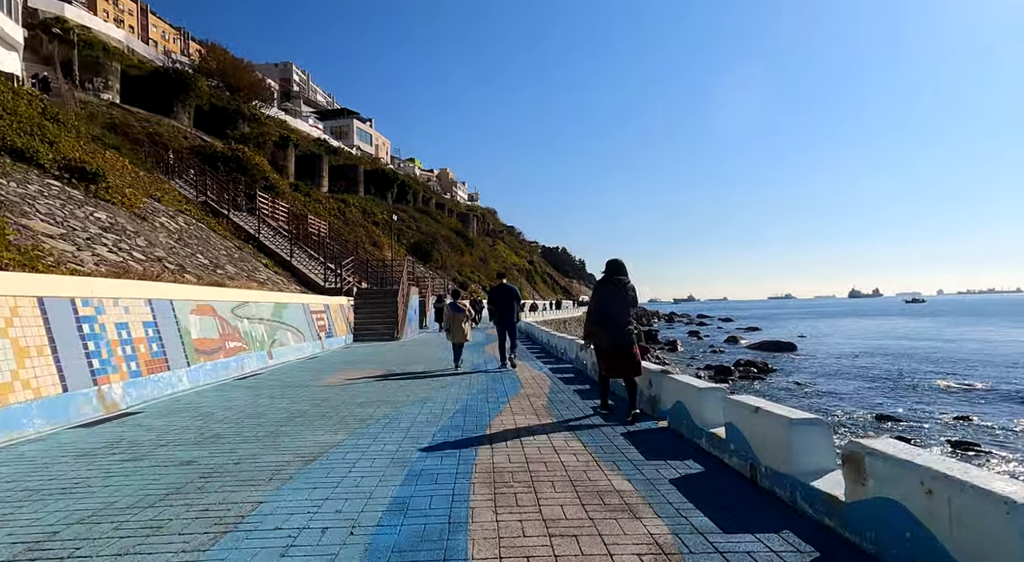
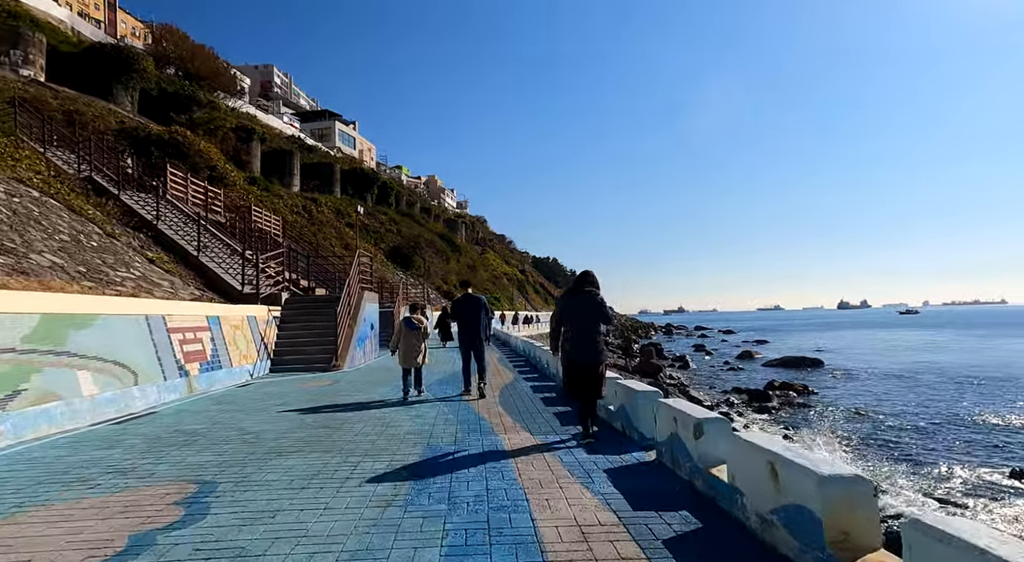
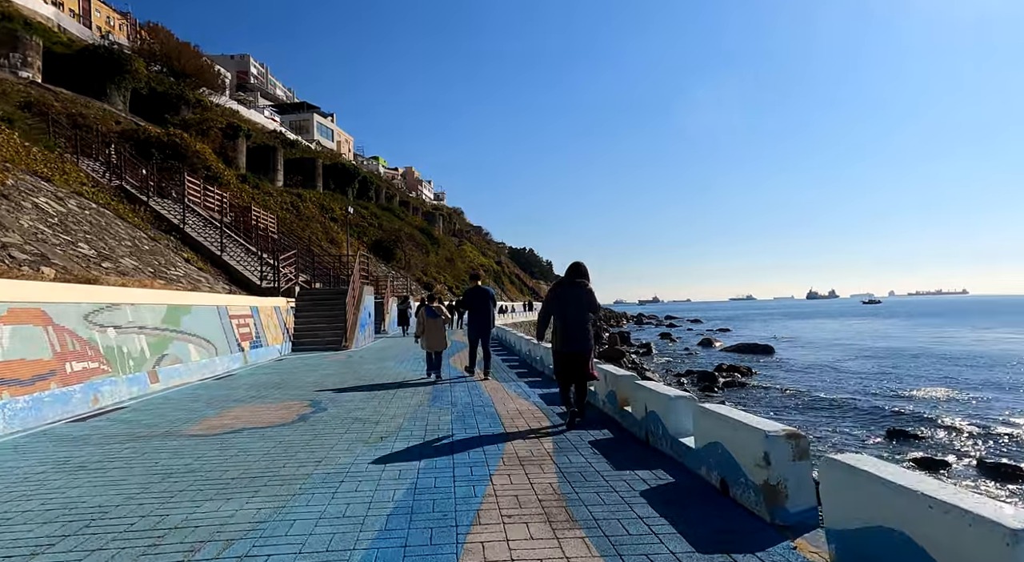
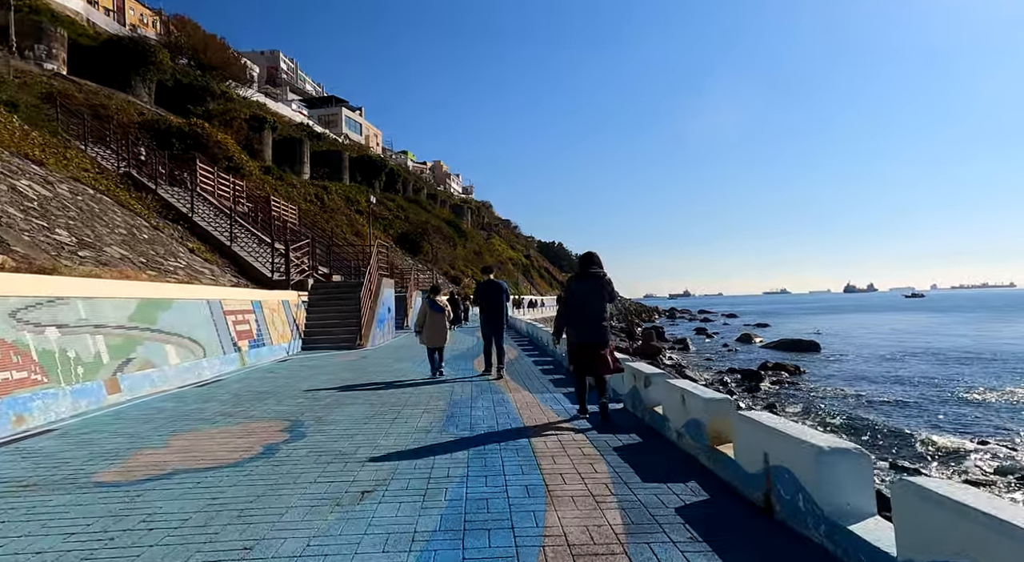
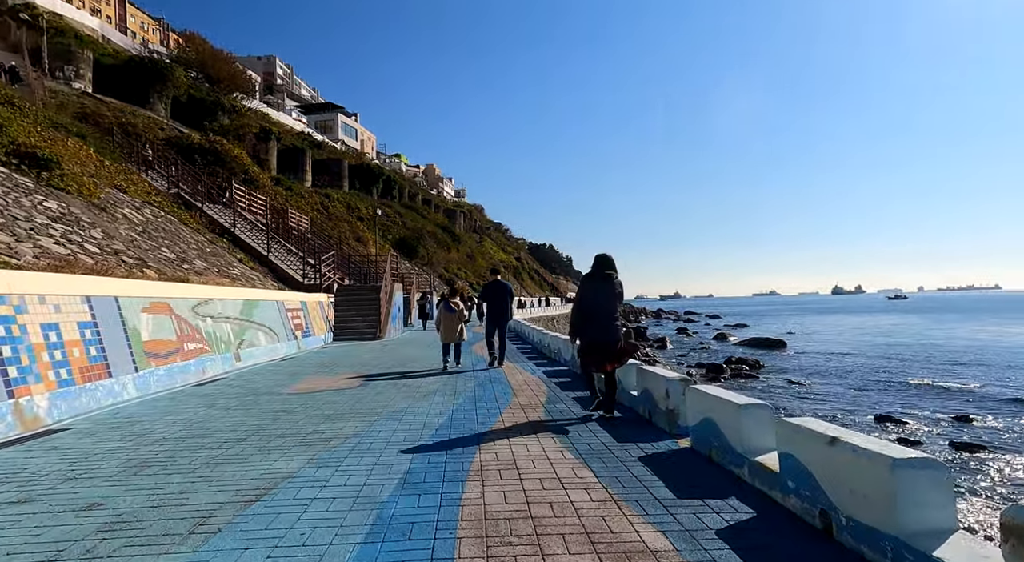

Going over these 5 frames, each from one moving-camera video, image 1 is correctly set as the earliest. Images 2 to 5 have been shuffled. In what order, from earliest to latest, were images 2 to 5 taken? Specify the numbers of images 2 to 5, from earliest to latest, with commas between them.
5, 3, 4, 2
